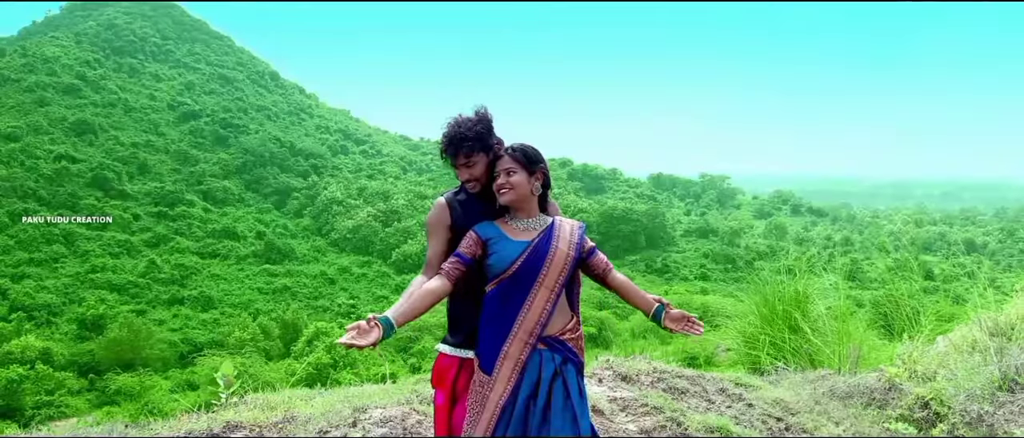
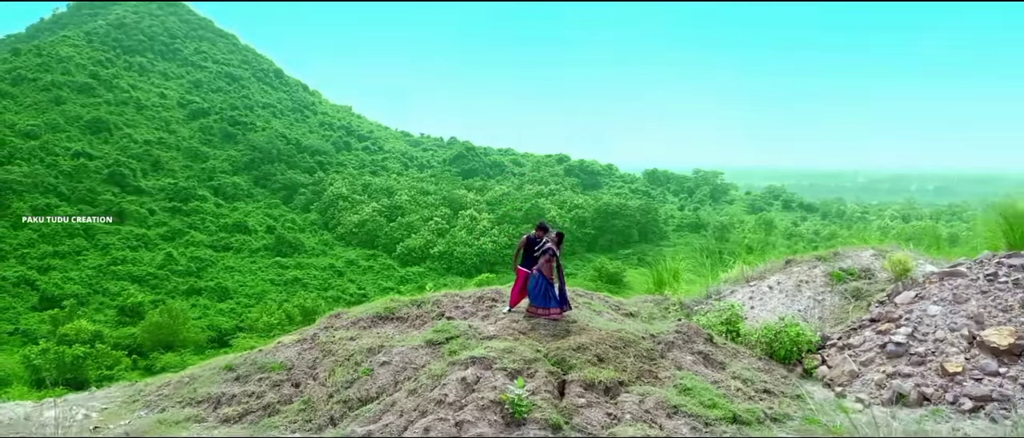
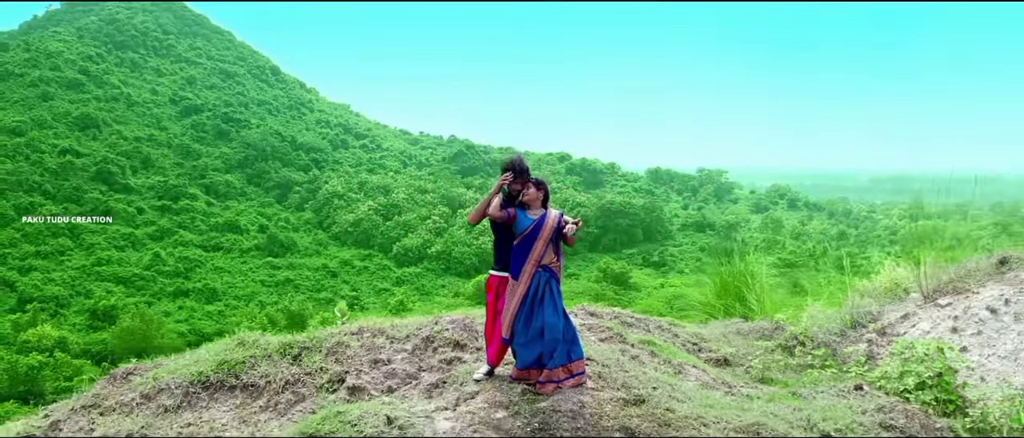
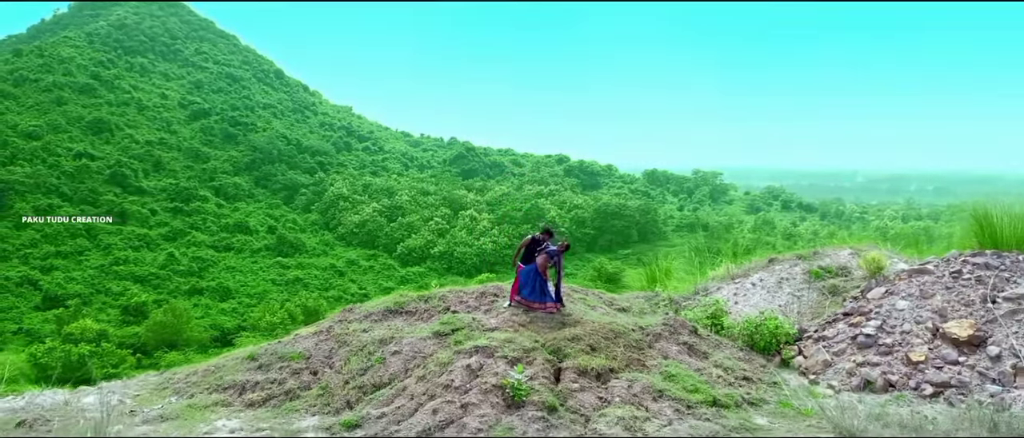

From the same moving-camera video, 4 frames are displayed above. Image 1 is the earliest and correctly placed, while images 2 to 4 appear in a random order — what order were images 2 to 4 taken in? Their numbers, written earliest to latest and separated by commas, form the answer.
3, 2, 4
